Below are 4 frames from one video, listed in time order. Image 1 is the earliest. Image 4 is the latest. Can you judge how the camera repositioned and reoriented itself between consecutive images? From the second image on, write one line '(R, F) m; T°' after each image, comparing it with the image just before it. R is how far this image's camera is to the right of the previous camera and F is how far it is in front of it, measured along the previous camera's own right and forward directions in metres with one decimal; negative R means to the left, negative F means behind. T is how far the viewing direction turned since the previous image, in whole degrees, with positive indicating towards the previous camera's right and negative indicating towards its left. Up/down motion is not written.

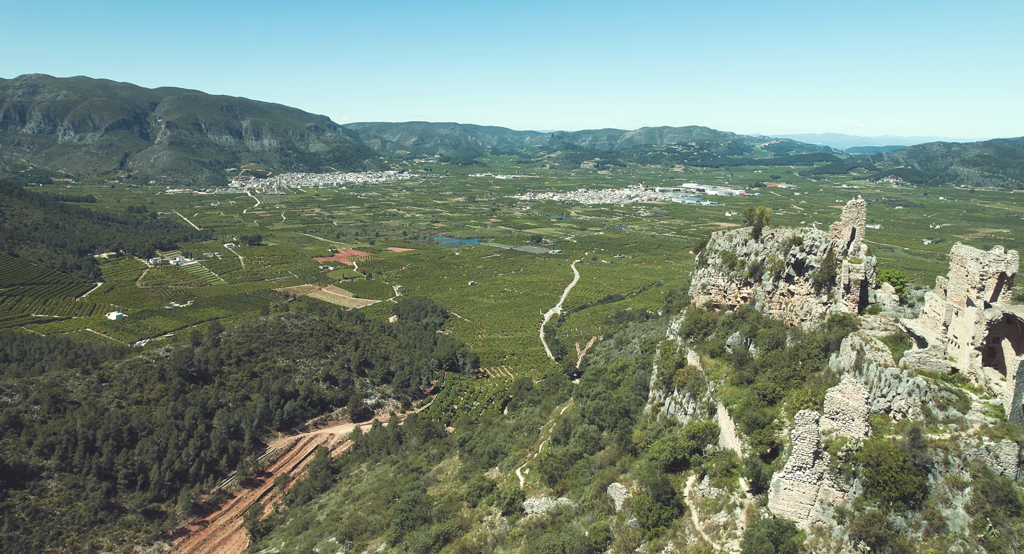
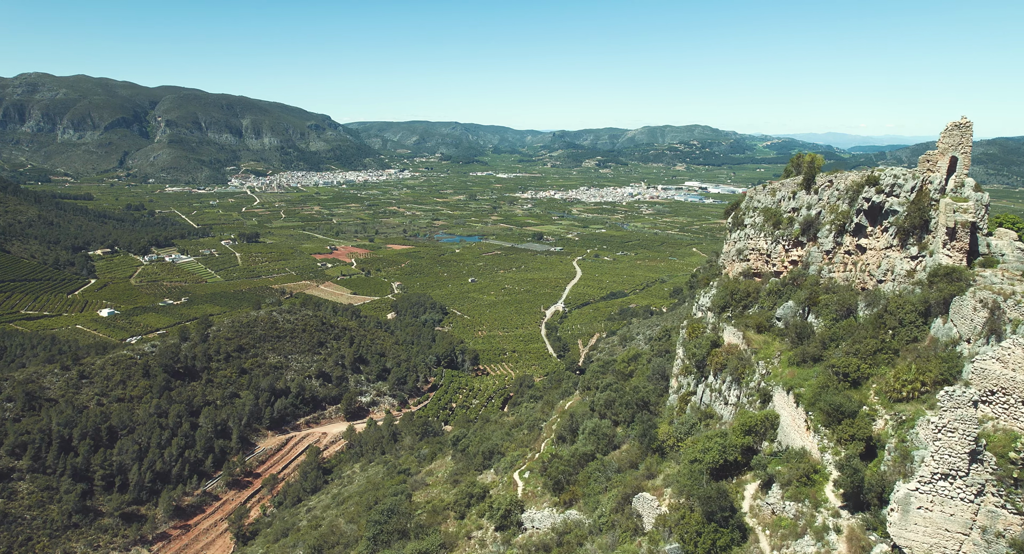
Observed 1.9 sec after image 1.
(+0.1, +1.8) m; 0°
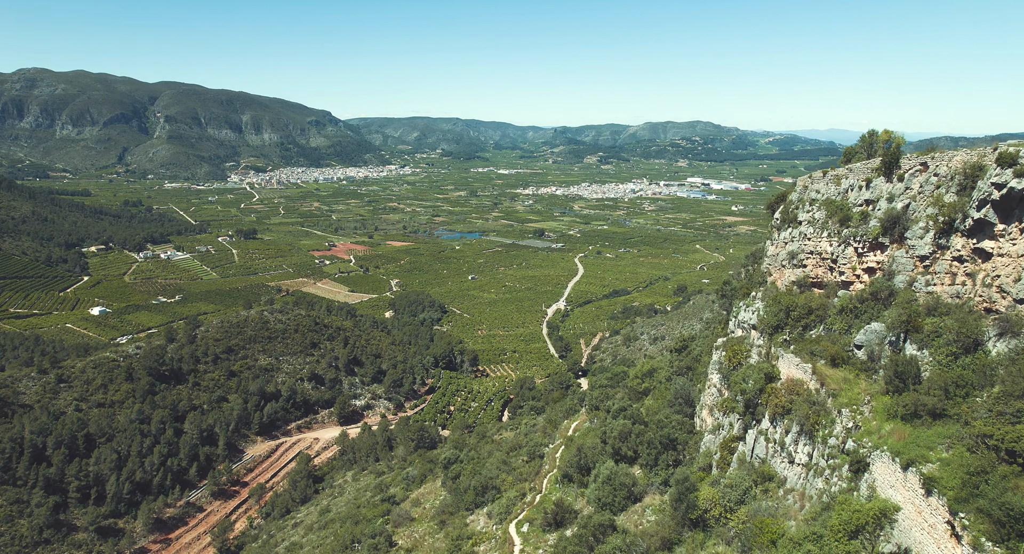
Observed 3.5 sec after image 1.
(+0.1, +1.7) m; 0°
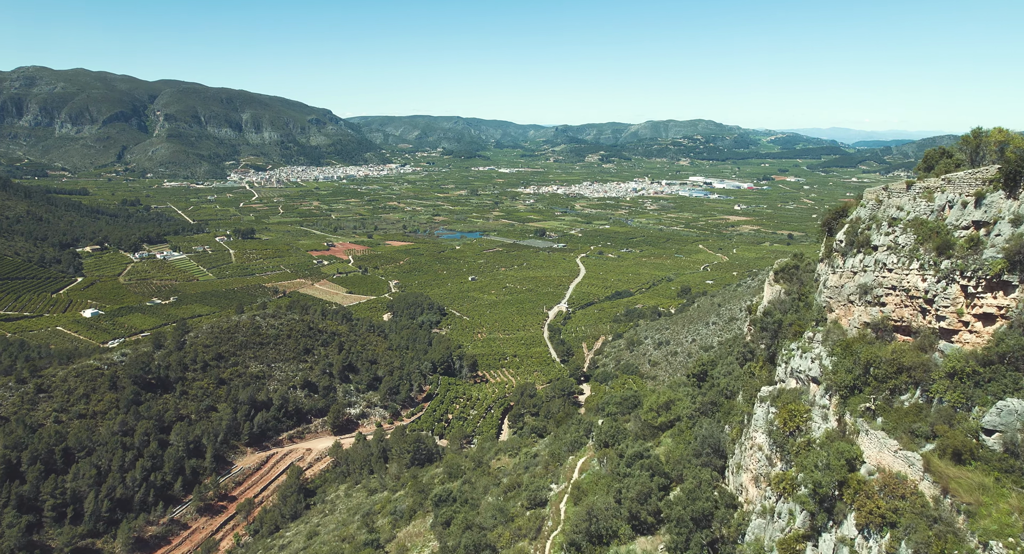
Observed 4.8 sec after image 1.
(+0.1, +1.5) m; 0°
